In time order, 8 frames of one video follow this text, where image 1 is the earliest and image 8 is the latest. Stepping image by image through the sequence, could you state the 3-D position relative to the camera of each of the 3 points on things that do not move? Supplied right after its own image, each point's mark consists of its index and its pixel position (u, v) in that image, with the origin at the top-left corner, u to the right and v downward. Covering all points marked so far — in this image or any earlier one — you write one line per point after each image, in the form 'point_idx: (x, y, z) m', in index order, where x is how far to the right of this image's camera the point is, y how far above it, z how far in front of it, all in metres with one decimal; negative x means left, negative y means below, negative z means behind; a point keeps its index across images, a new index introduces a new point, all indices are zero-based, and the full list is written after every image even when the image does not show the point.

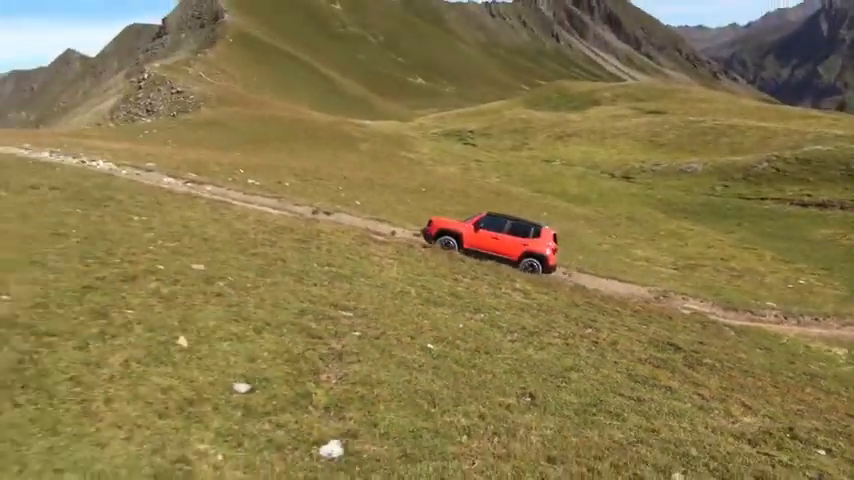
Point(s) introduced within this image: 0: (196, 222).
0: (-5.4, +0.4, +14.8) m
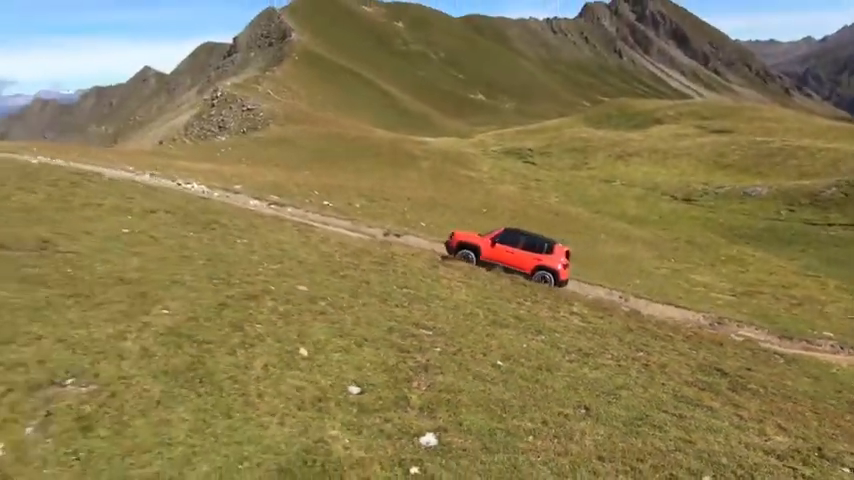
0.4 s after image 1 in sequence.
0: (-3.7, -0.1, +16.8) m
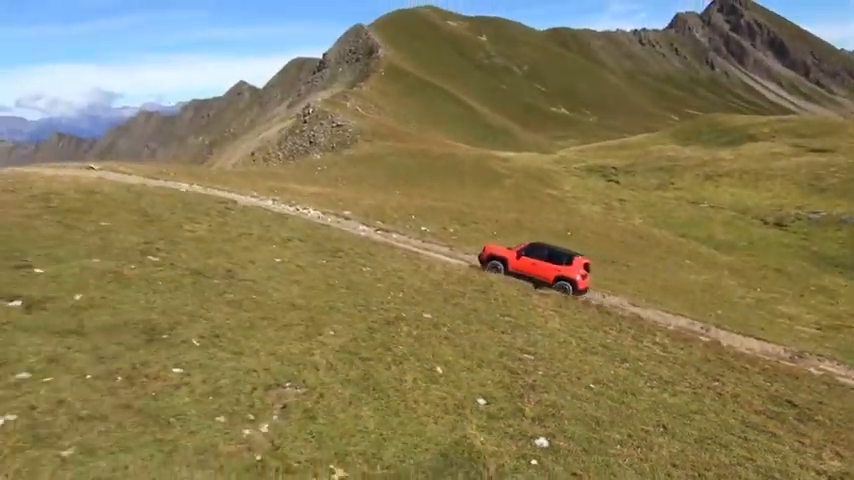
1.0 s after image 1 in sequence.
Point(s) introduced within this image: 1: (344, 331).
0: (-0.7, -1.0, +19.5) m
1: (-1.6, -1.8, +12.3) m
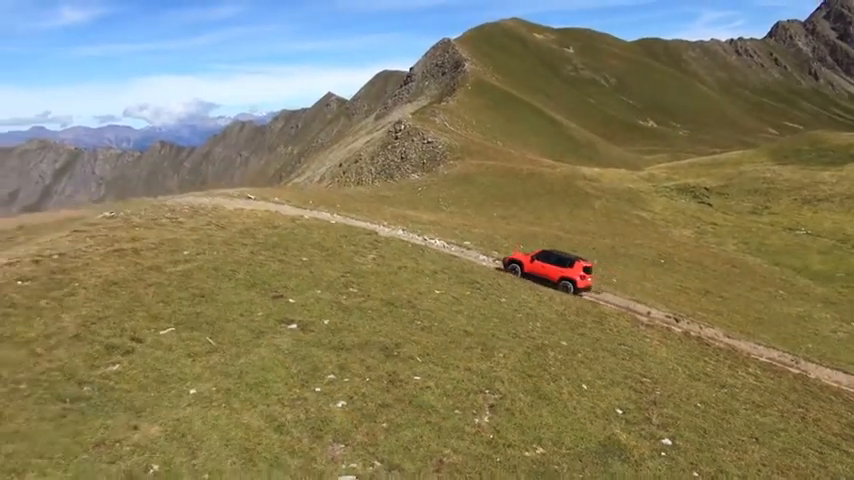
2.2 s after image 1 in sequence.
0: (+3.9, -2.4, +23.8) m
1: (+2.2, -3.0, +16.7) m
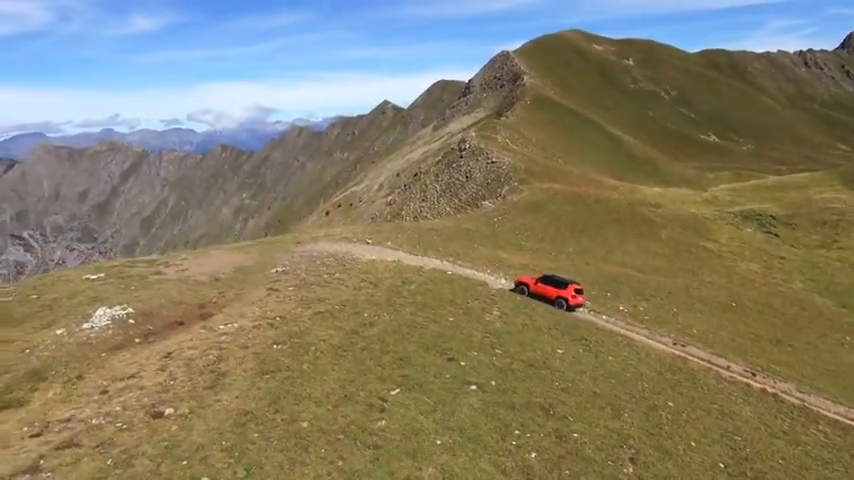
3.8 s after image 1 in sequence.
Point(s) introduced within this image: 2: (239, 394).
0: (+9.5, -5.6, +29.0) m
1: (+7.1, -6.0, +22.1) m
2: (-5.5, -4.5, +18.7) m
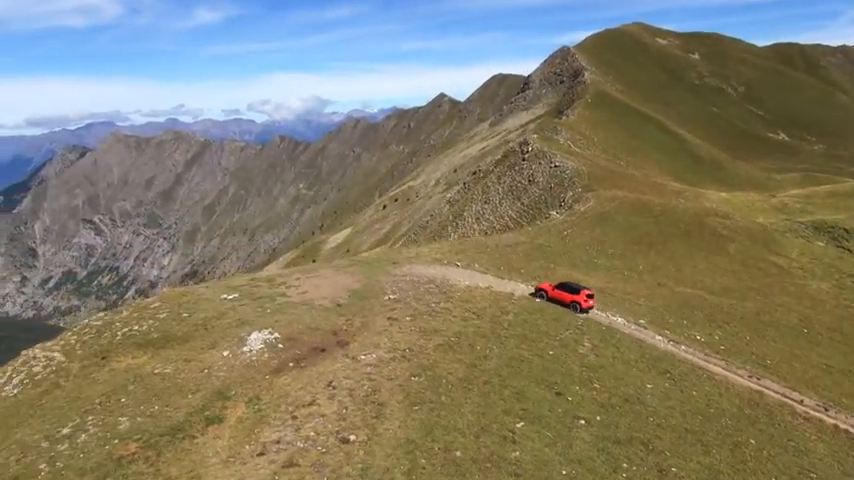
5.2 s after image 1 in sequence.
0: (+14.7, -8.0, +32.3) m
1: (+11.8, -8.5, +25.6) m
2: (-1.0, -6.7, +23.3) m
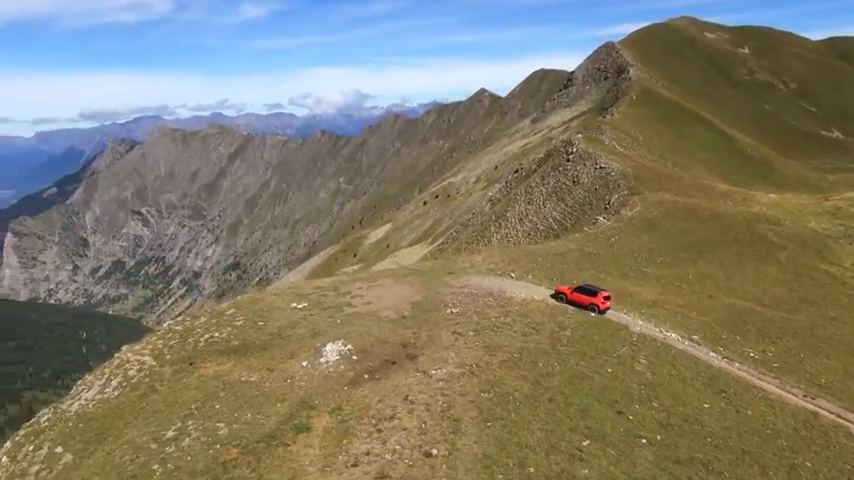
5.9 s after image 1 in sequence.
0: (+18.1, -9.3, +33.4) m
1: (+14.8, -9.9, +26.9) m
2: (+1.9, -7.9, +25.3) m
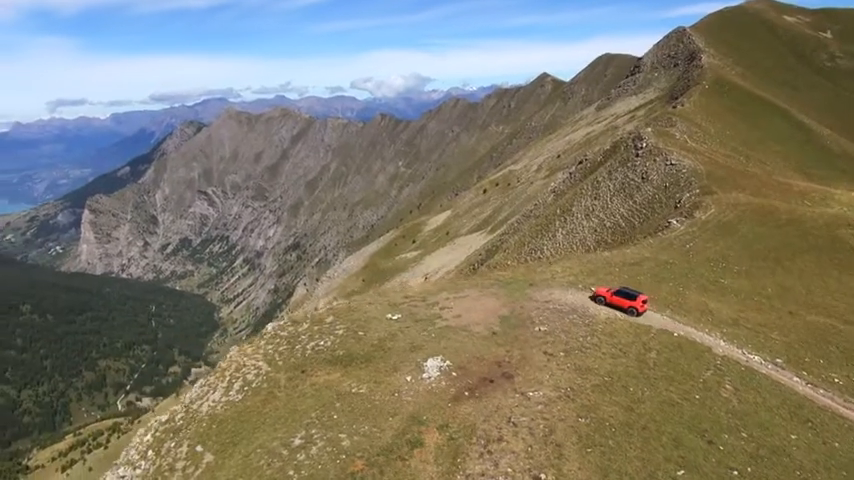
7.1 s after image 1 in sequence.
0: (+23.4, -11.4, +34.4) m
1: (+19.6, -12.0, +28.2) m
2: (+6.6, -9.8, +27.7) m
